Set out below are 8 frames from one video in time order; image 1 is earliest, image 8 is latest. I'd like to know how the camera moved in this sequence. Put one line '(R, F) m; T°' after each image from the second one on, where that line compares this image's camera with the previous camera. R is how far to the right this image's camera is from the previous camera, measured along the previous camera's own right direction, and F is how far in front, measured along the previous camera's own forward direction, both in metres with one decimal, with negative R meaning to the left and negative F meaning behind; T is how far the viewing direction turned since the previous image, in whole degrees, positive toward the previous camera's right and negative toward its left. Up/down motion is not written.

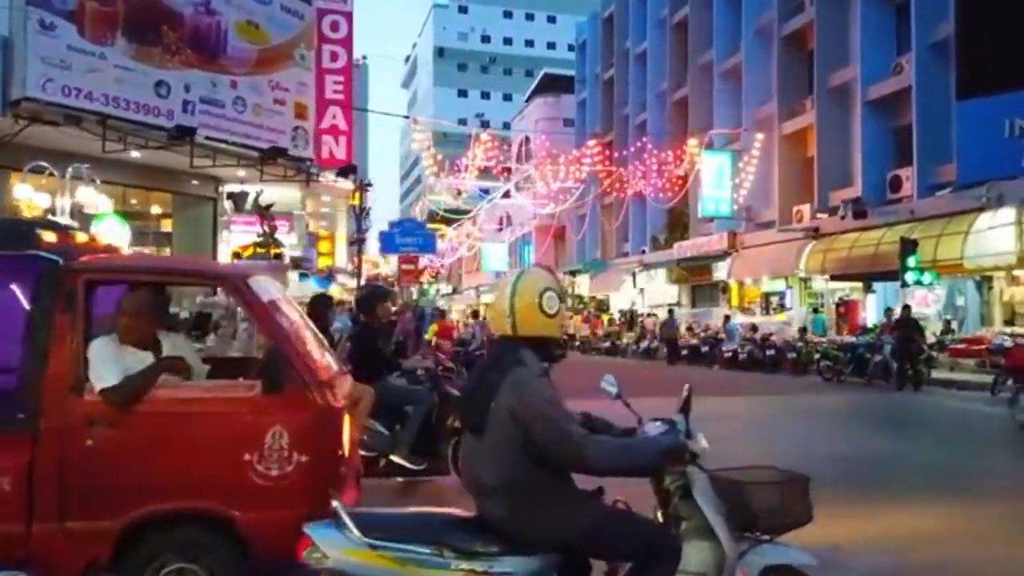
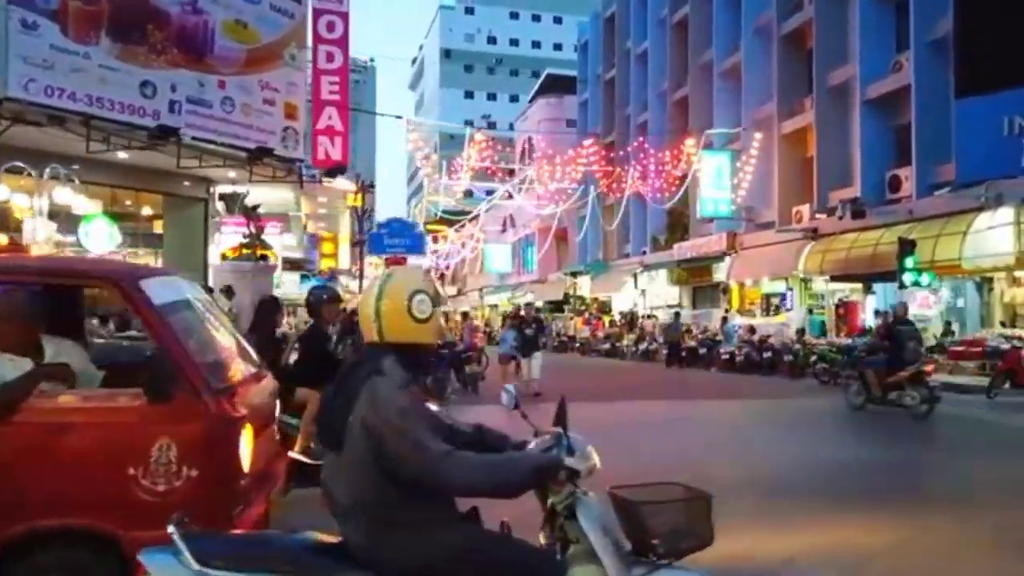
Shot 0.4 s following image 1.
(+0.5, +0.3) m; -1°
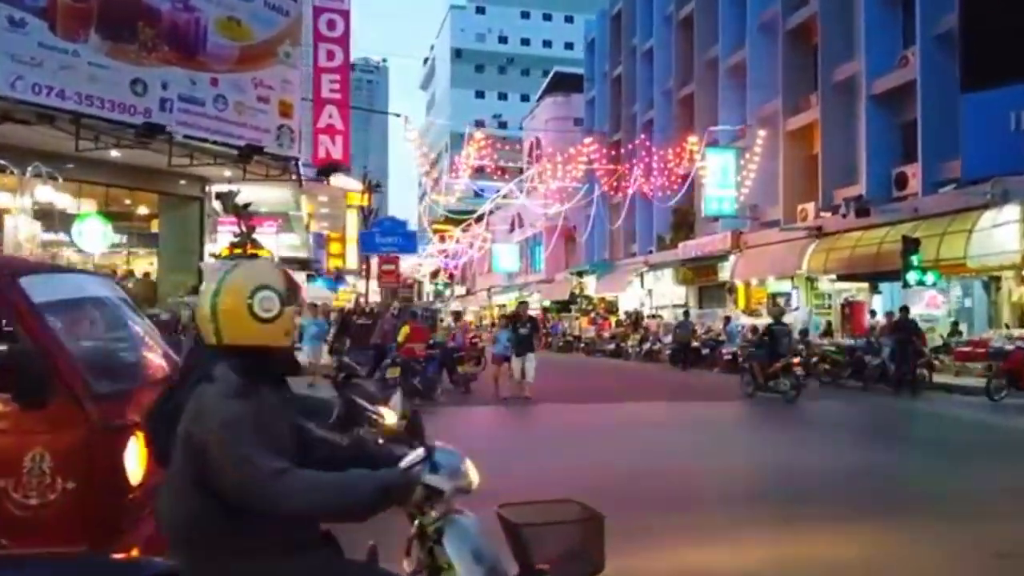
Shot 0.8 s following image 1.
(+0.5, +0.3) m; -1°
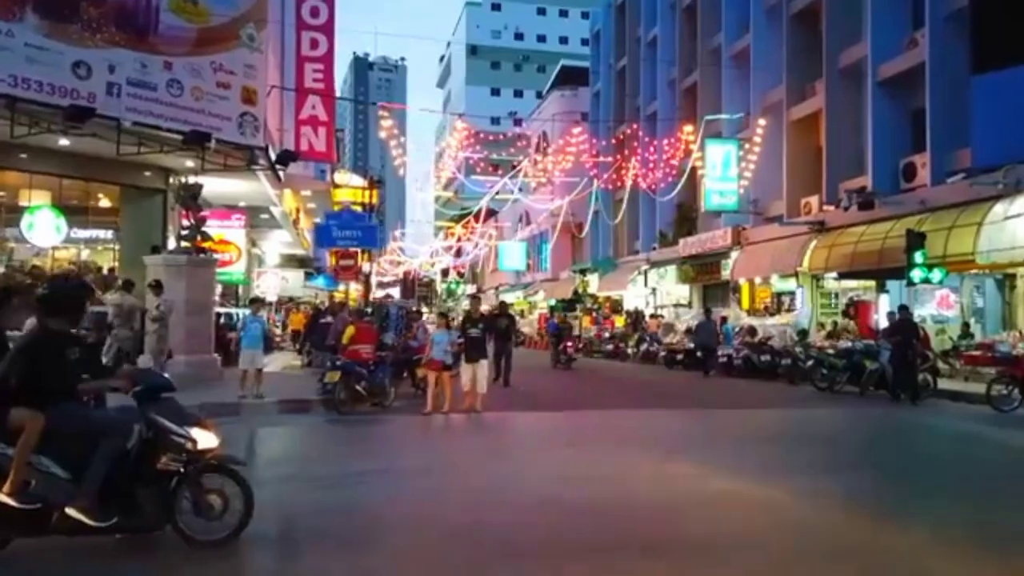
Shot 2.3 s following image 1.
(+1.3, +1.4) m; -2°
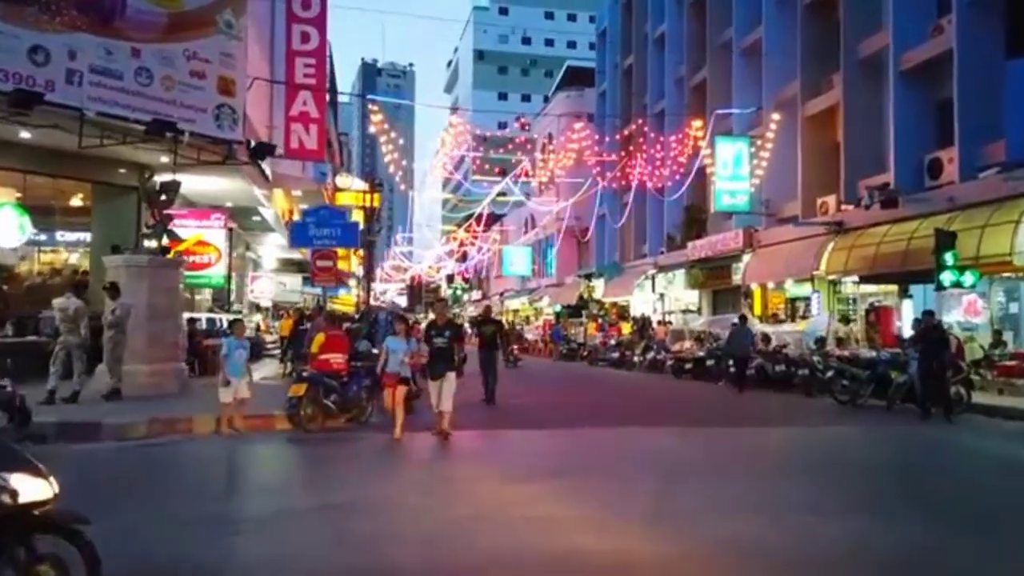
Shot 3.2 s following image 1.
(+0.4, +1.6) m; -1°
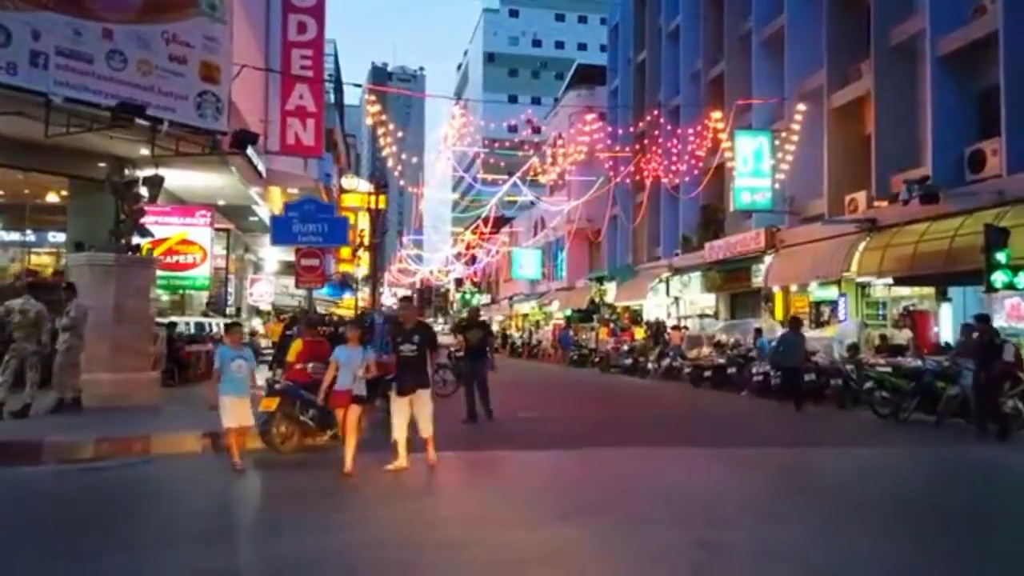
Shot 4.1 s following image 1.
(+0.1, +1.6) m; -1°
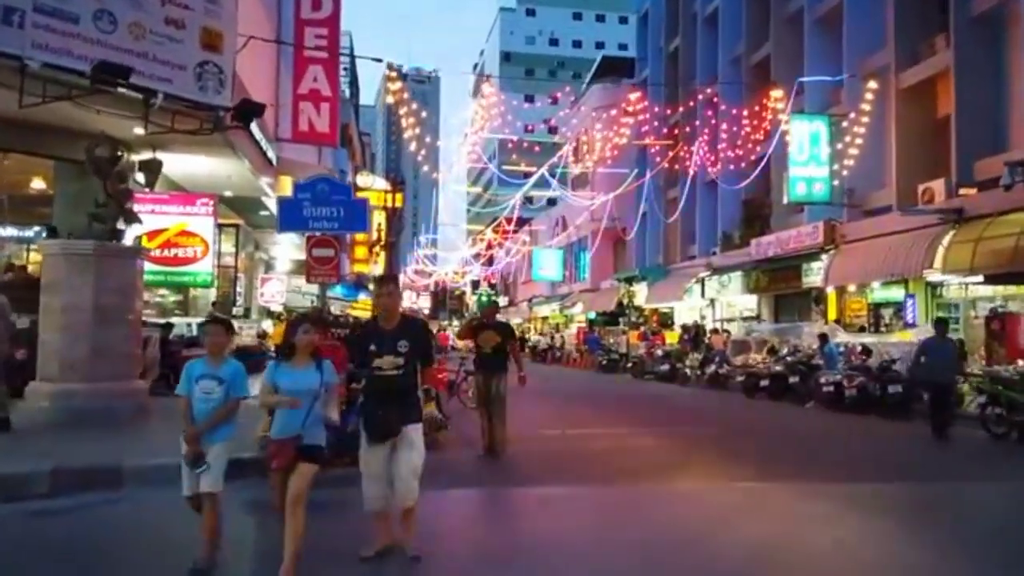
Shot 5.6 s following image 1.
(-0.6, +2.4) m; -1°
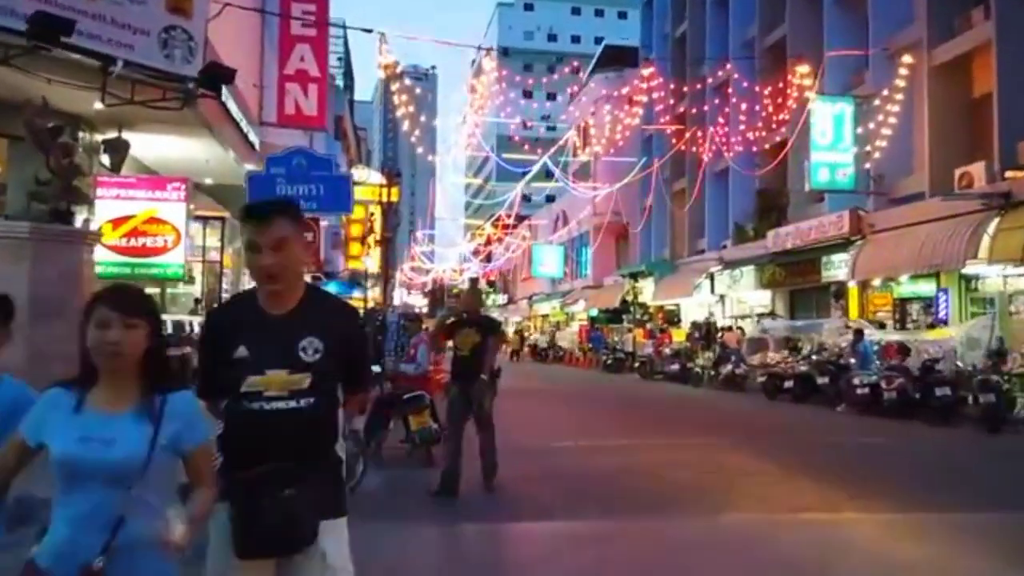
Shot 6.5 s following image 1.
(-0.1, +1.8) m; 0°
